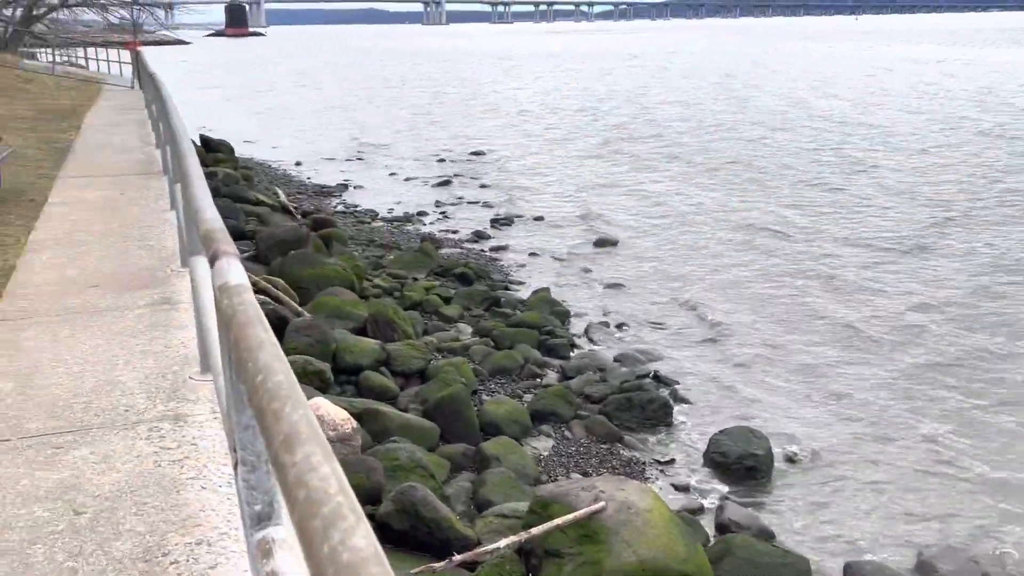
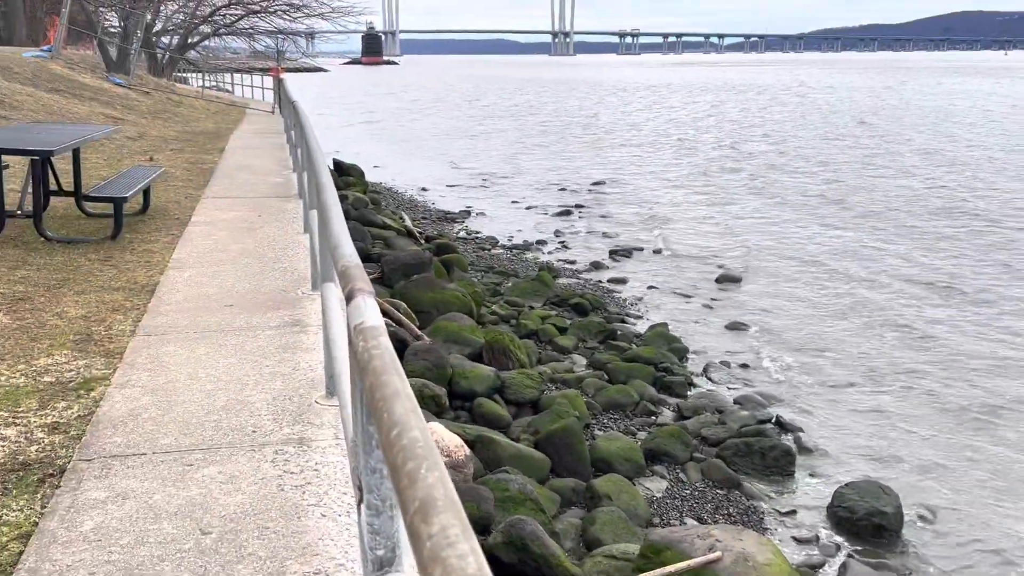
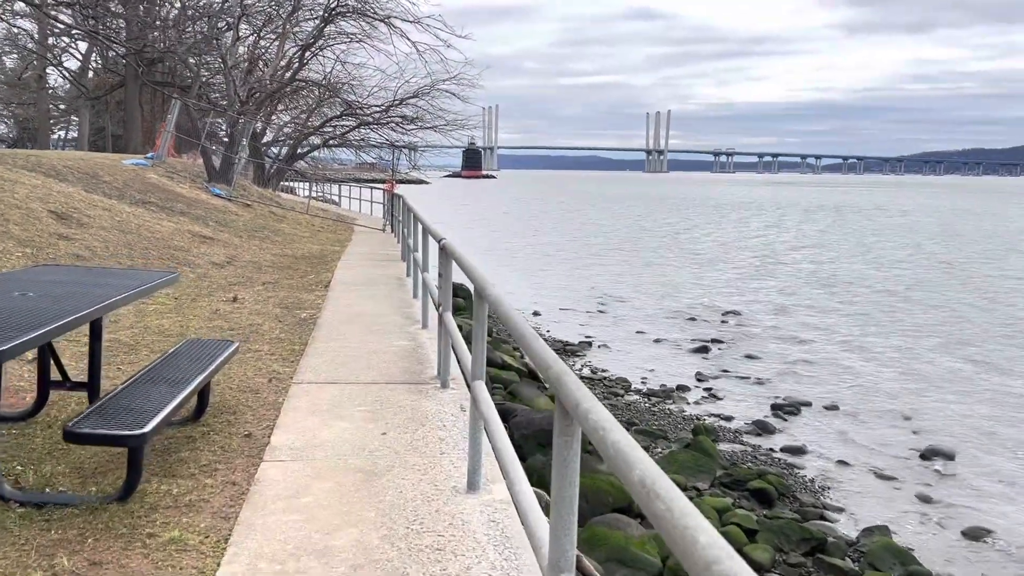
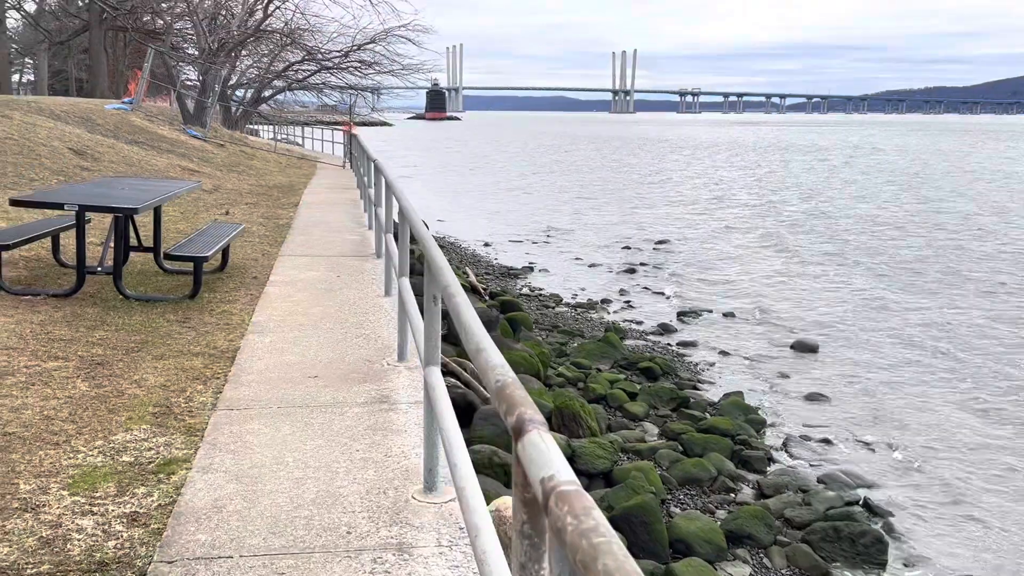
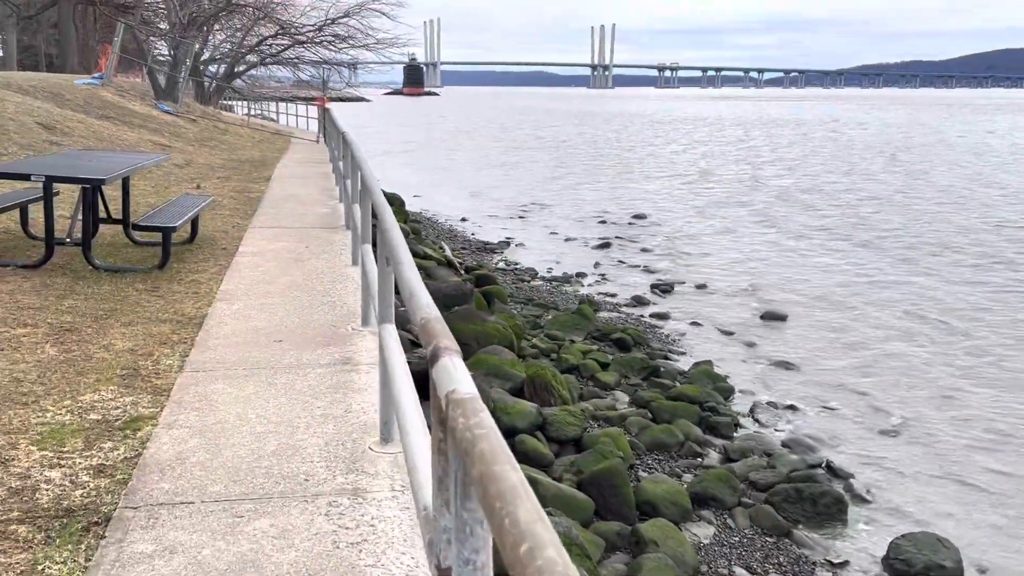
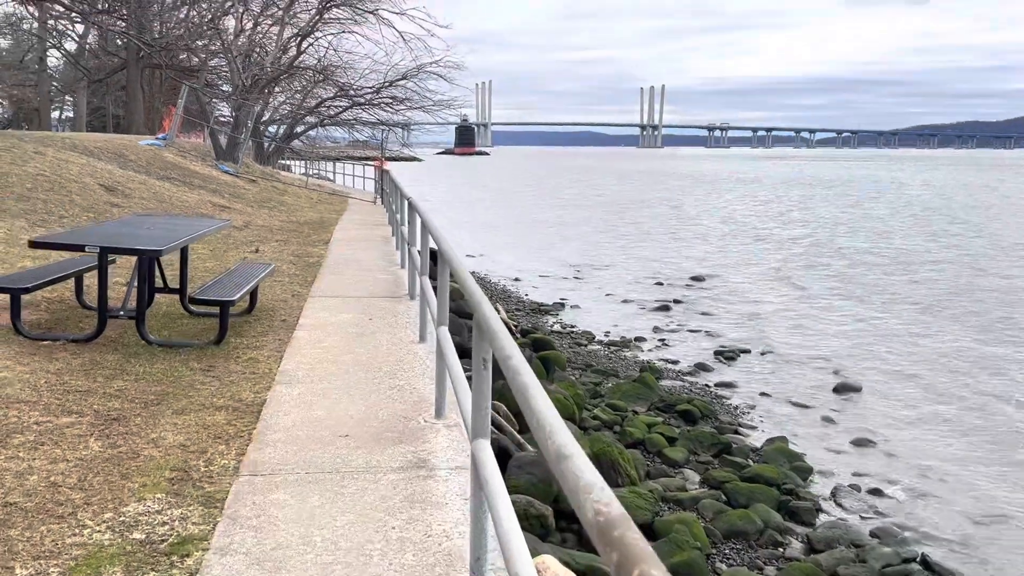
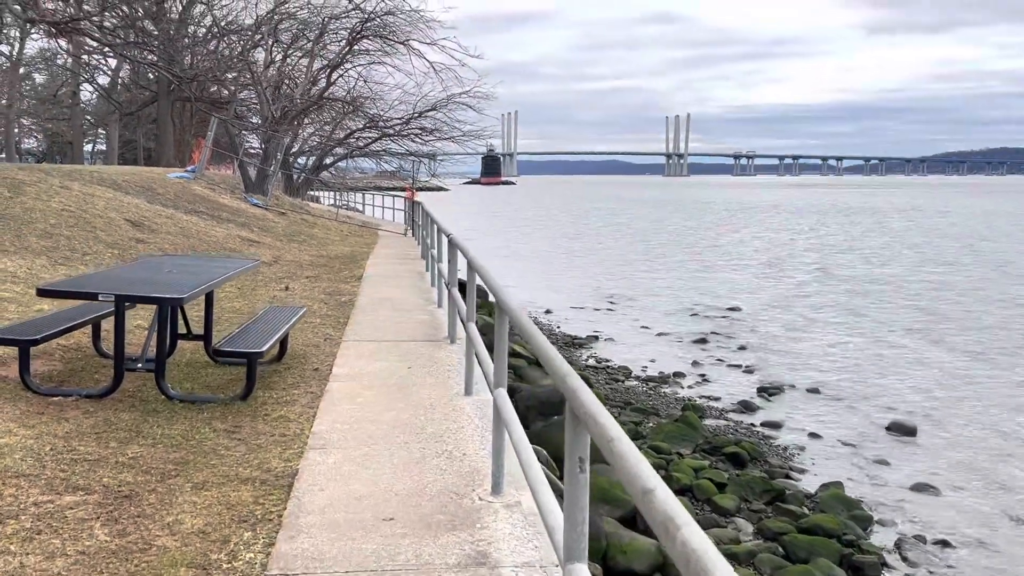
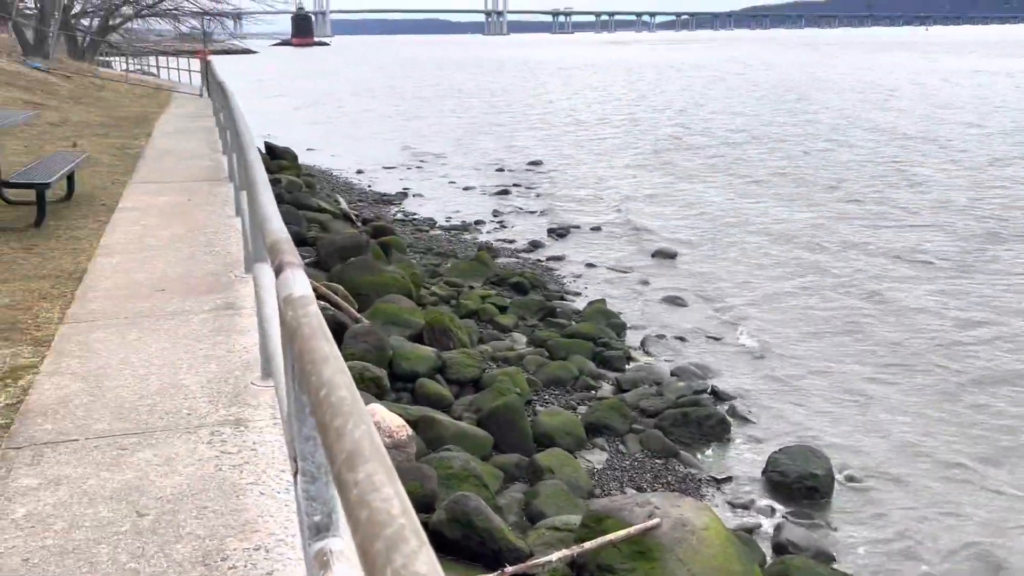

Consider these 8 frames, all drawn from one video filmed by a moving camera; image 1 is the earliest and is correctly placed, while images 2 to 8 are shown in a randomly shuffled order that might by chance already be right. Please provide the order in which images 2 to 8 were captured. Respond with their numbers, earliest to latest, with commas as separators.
8, 2, 5, 4, 6, 7, 3
